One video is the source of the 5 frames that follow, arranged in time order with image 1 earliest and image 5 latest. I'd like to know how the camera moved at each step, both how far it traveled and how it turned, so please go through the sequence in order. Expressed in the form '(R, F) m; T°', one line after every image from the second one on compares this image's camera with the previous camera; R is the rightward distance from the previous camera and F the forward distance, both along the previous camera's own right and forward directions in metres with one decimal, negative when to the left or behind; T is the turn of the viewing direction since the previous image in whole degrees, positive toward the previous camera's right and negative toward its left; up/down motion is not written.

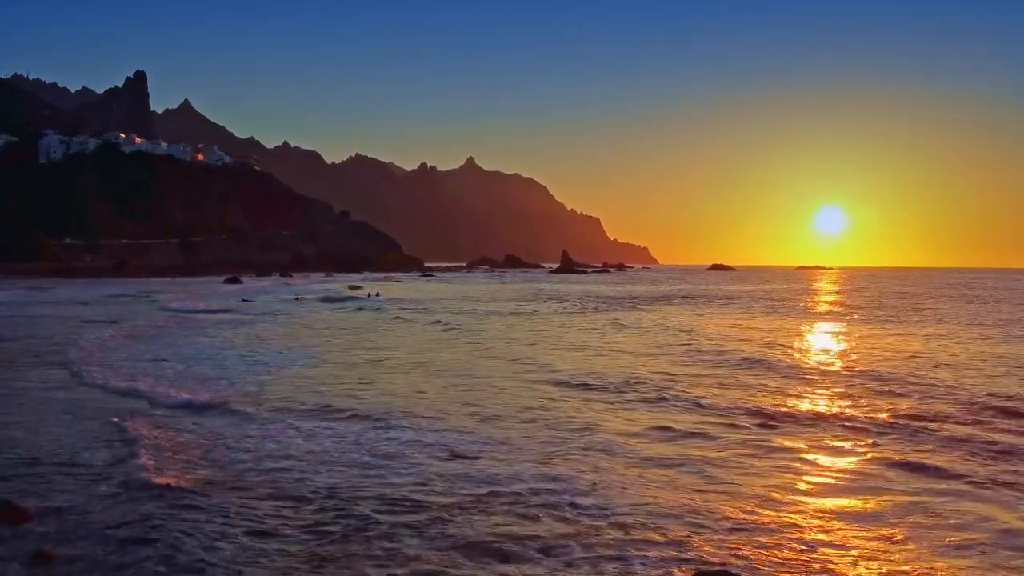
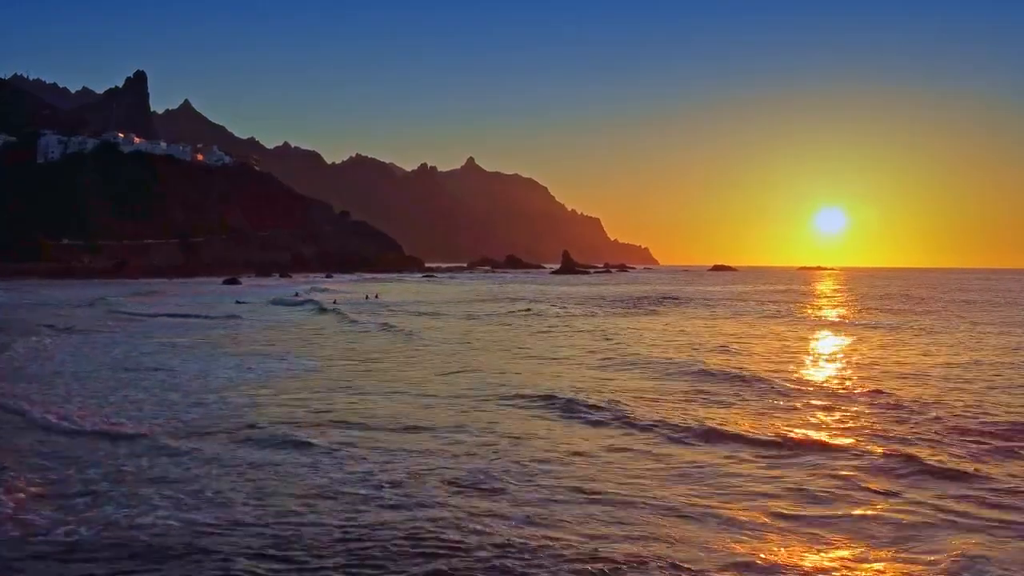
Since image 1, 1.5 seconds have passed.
(-0.1, +0.4) m; 0°
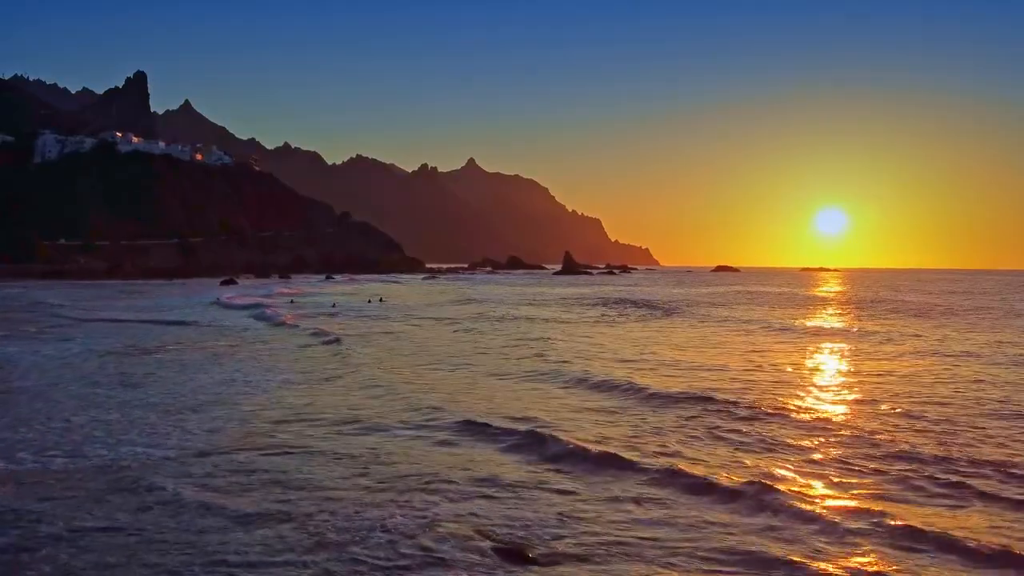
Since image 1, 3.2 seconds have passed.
(-0.3, +1.4) m; 0°
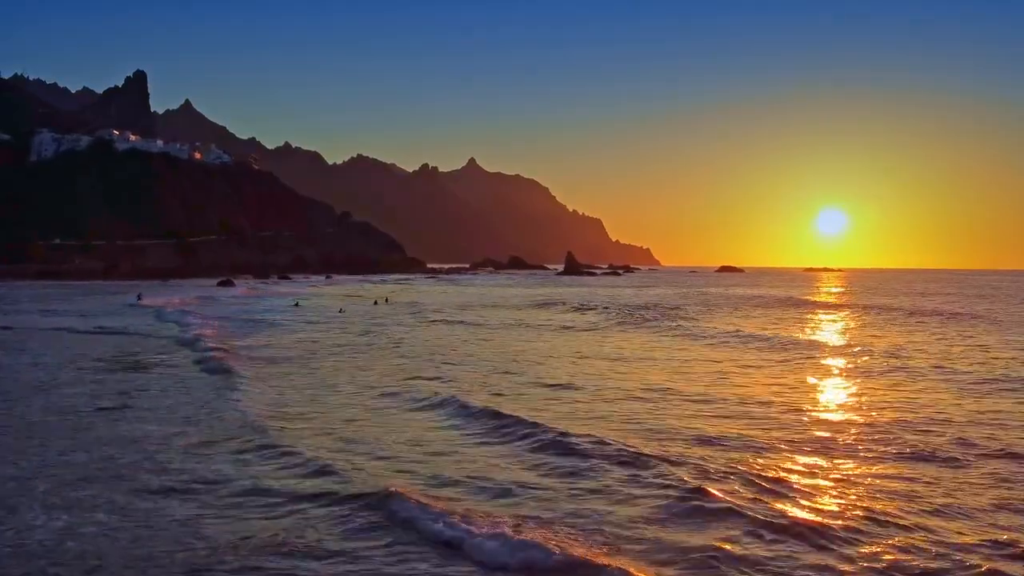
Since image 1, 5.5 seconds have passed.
(-0.5, +1.7) m; 0°
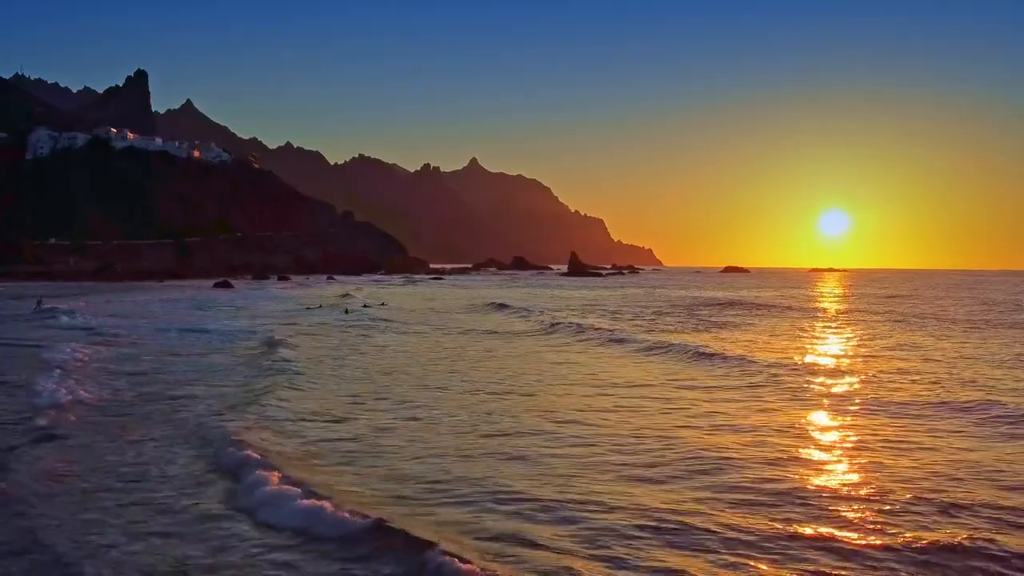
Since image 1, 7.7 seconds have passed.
(-0.6, +2.1) m; 0°
